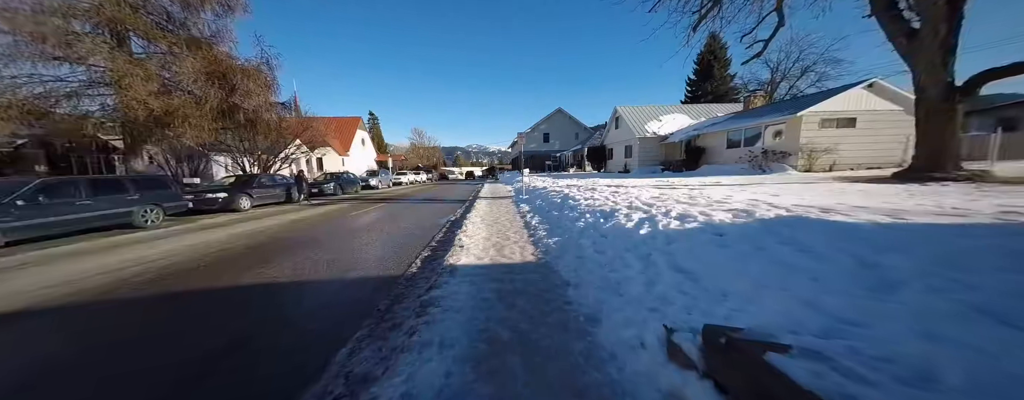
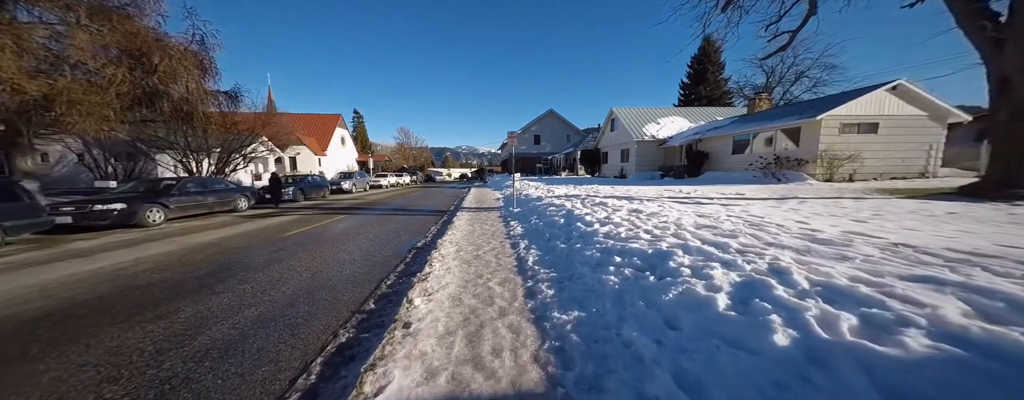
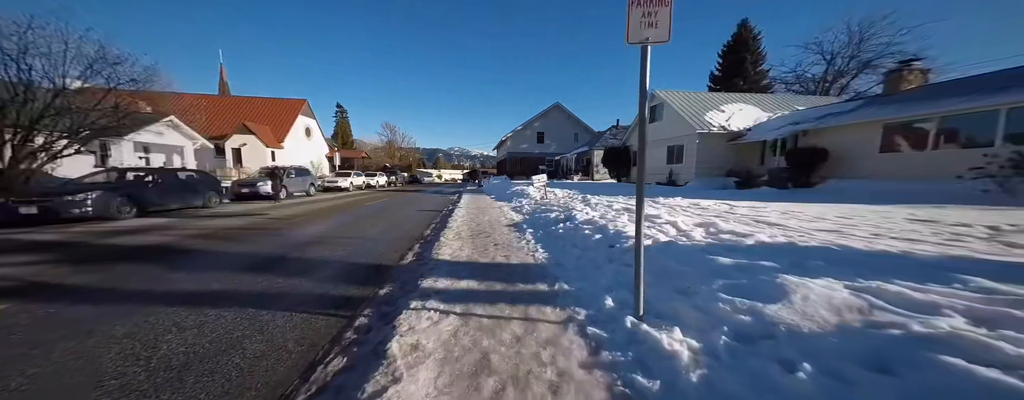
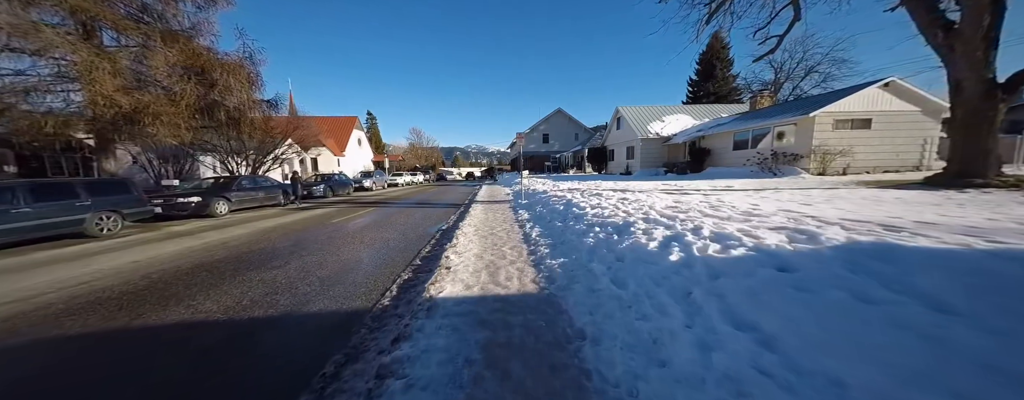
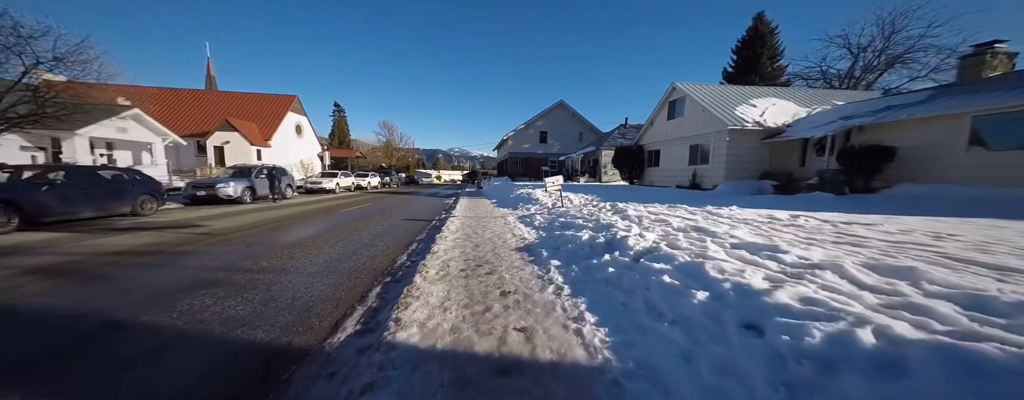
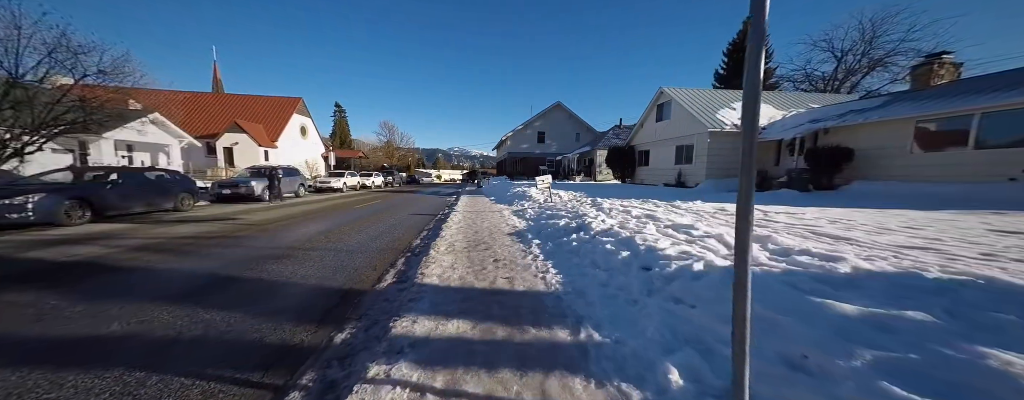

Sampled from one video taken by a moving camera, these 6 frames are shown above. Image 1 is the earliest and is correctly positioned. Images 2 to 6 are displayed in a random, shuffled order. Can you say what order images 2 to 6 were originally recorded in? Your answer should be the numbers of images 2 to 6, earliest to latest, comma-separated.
4, 2, 3, 6, 5
